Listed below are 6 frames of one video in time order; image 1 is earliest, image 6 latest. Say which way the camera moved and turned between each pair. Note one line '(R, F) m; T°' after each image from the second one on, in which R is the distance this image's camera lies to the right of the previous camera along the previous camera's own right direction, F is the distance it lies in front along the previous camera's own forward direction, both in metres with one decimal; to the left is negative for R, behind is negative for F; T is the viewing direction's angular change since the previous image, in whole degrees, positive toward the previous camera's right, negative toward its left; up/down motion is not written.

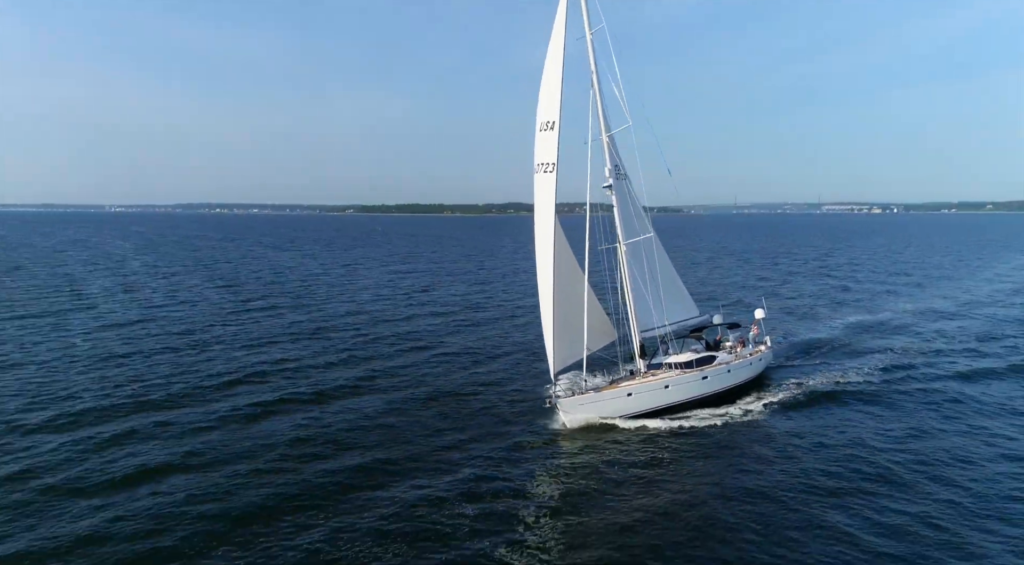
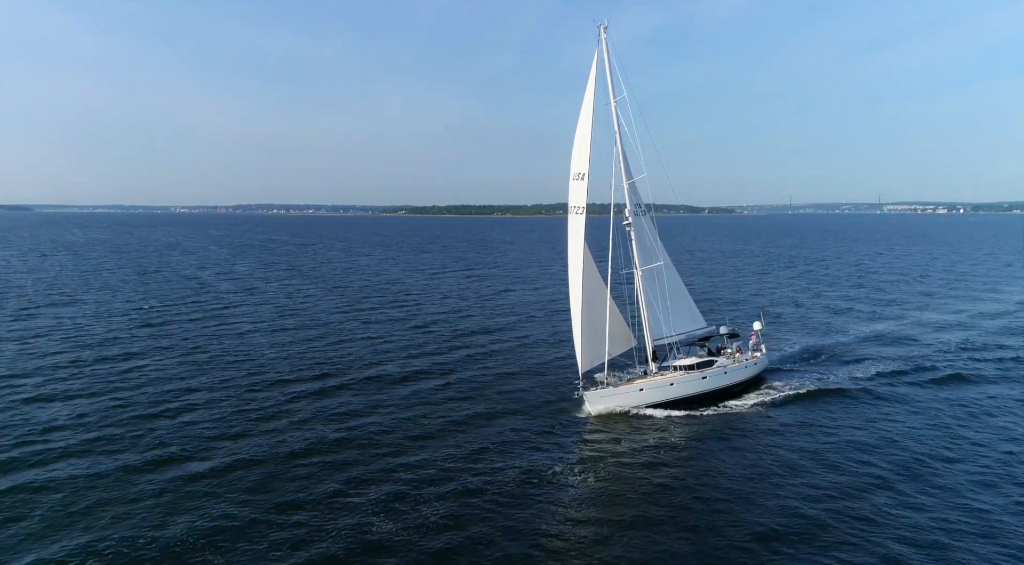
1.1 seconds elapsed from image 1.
(-0.6, -8.4) m; -4°
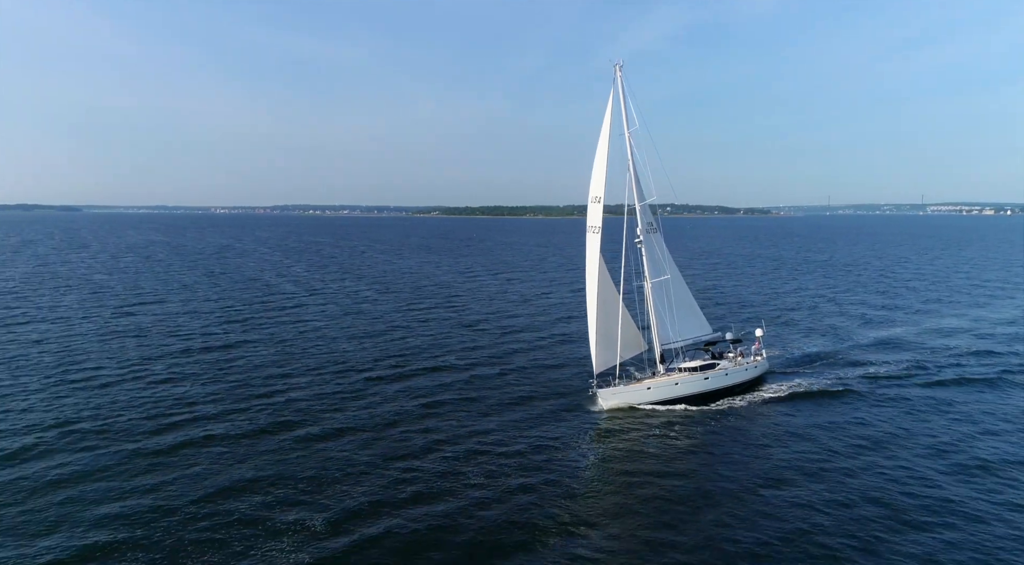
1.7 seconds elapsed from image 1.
(-0.5, -5.1) m; -3°
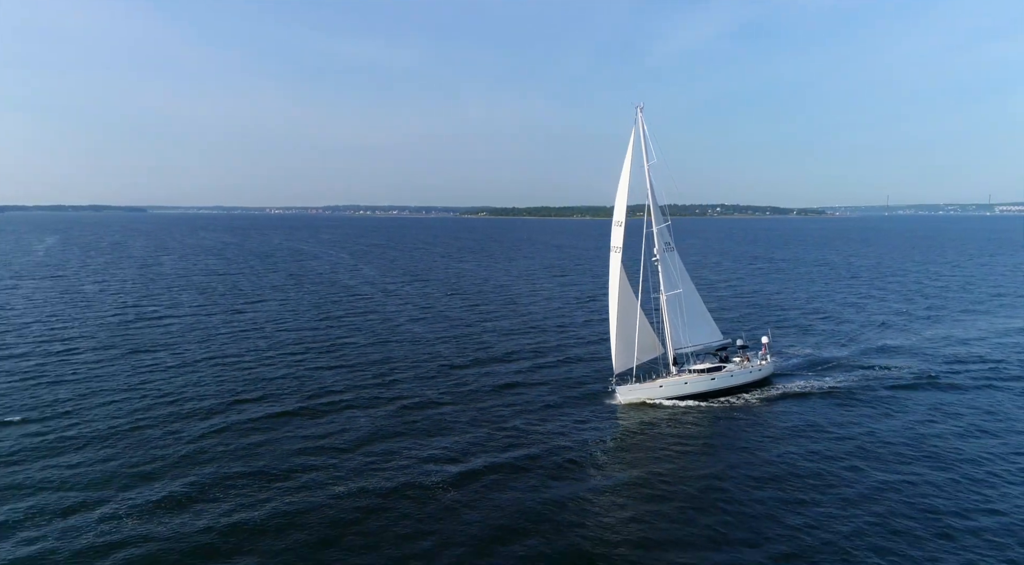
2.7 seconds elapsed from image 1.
(-0.7, -7.3) m; -4°
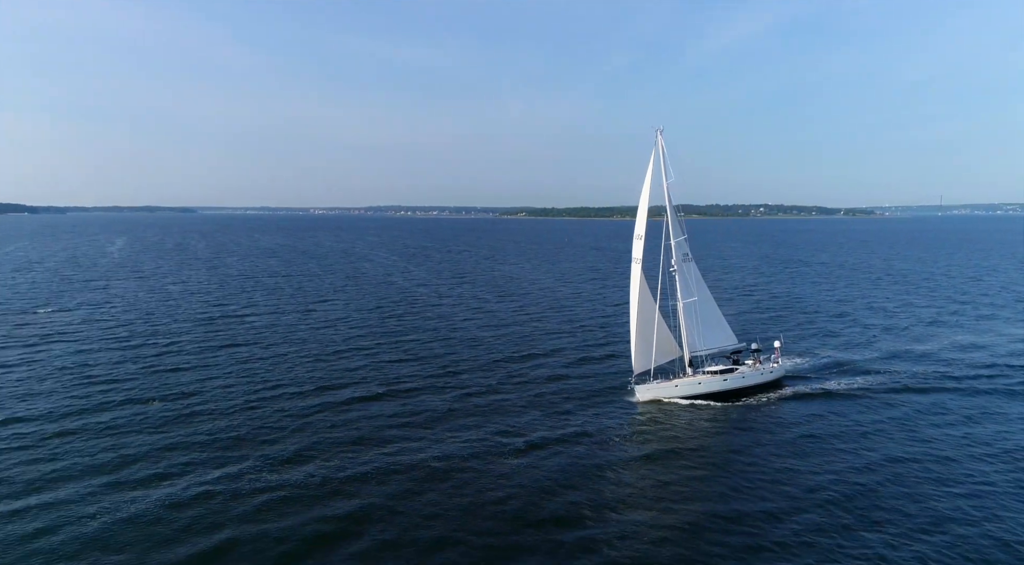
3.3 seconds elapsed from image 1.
(-0.5, -5.4) m; -3°
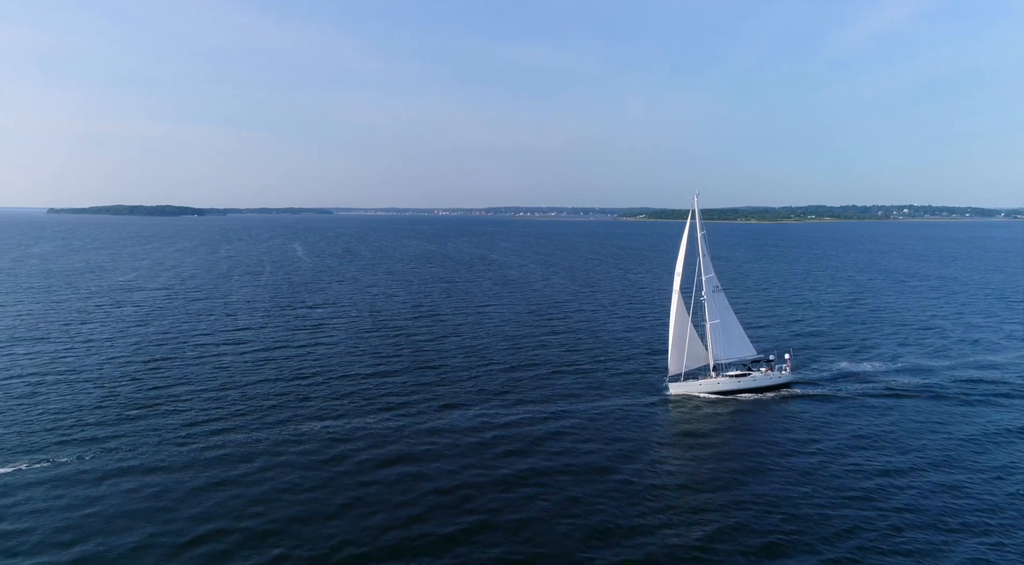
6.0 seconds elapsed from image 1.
(-0.3, -22.2) m; -10°
